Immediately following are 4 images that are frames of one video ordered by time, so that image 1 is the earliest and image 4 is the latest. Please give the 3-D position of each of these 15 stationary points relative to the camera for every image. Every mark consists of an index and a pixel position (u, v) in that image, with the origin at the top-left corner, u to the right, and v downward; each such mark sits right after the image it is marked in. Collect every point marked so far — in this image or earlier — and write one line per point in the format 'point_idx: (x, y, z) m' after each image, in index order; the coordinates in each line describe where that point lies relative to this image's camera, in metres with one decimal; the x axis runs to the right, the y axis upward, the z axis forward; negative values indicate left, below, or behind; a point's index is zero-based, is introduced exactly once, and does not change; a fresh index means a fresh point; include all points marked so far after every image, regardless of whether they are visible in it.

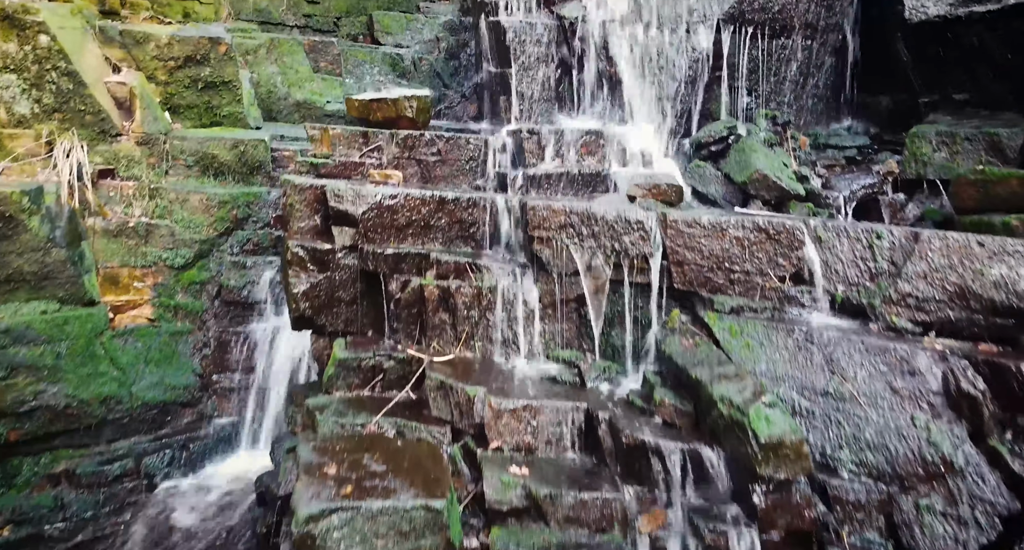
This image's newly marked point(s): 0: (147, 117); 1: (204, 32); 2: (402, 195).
0: (-2.5, +1.1, +4.2) m
1: (-2.4, +1.9, +4.7) m
2: (-0.6, +0.4, +3.2) m
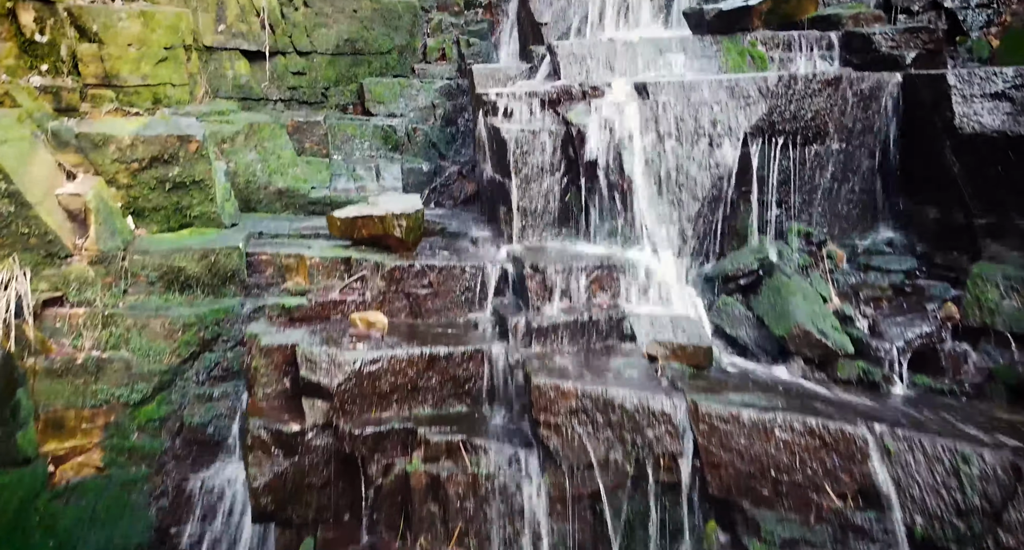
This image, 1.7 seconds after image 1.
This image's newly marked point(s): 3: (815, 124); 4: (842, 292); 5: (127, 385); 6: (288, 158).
0: (-2.5, +0.3, +3.7) m
1: (-2.4, +1.0, +4.2) m
2: (-0.6, -0.4, +2.7) m
3: (+1.8, +0.9, +3.6) m
4: (+1.9, -0.1, +3.4) m
5: (-2.3, -0.6, +3.6) m
6: (-1.9, +1.0, +5.1) m
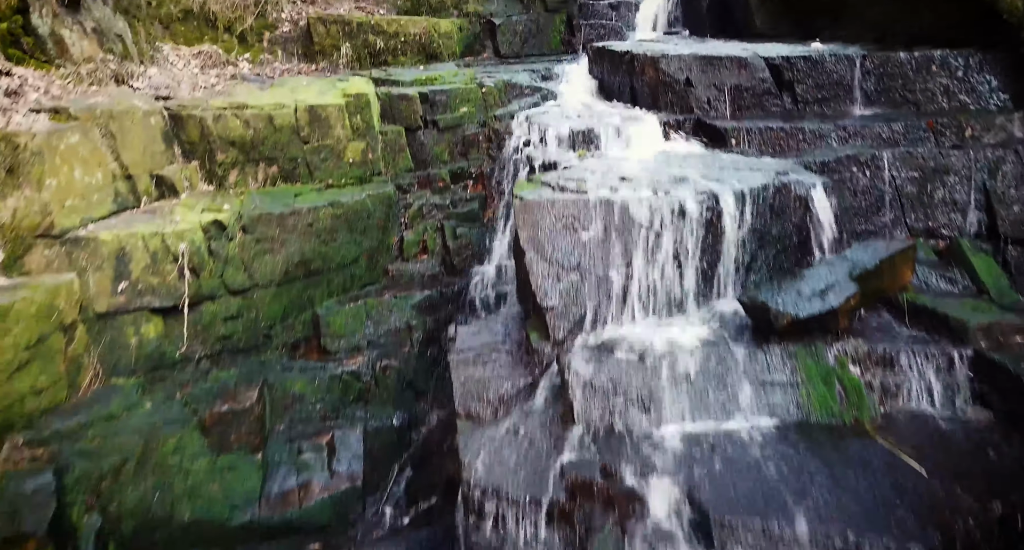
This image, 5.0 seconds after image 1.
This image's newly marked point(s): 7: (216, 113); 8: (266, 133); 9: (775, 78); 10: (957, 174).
0: (-2.6, -1.9, +2.4) m
1: (-2.4, -1.1, +2.9) m
2: (-0.6, -2.4, +1.3) m
3: (+1.8, -1.2, +2.3) m
4: (+1.8, -2.2, +2.0) m
5: (-2.3, -2.8, +2.1) m
6: (-1.9, -1.2, +3.8) m
7: (-2.5, +1.4, +5.1) m
8: (-2.1, +1.2, +5.2) m
9: (+2.4, +1.8, +5.6) m
10: (+3.3, +0.7, +4.5) m
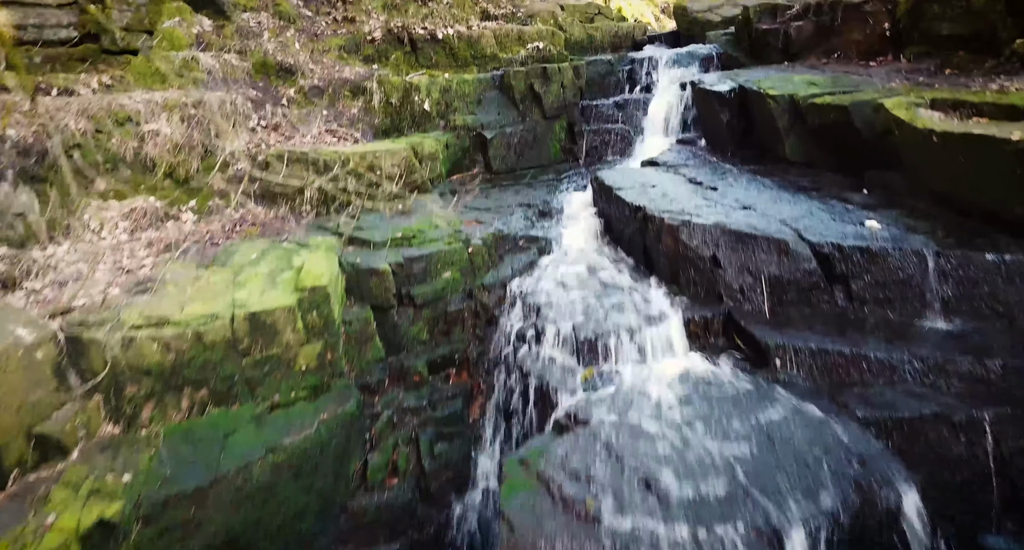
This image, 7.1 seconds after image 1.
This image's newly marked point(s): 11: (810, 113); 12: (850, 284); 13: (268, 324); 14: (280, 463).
0: (-2.6, -3.5, +1.1) m
1: (-2.5, -2.8, +1.7) m
2: (-0.7, -4.0, +0.1) m
3: (+1.7, -2.8, +1.1) m
4: (+1.8, -3.8, +0.8) m
5: (-2.4, -4.4, +0.9) m
6: (-2.0, -2.9, +2.6) m
7: (-2.5, -0.4, +4.0) m
8: (-2.2, -0.5, +4.1) m
9: (+2.4, 0.0, +4.6) m
10: (+3.2, -1.0, +3.4) m
11: (+3.0, +1.6, +6.2) m
12: (+2.5, -0.1, +4.5) m
13: (-1.8, -0.4, +4.4) m
14: (-1.5, -1.2, +4.0) m
